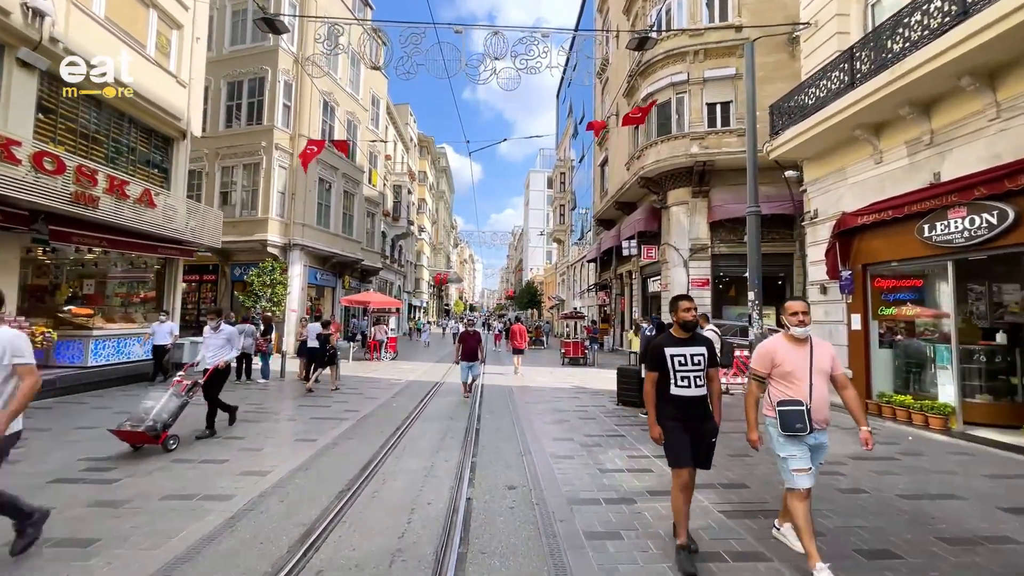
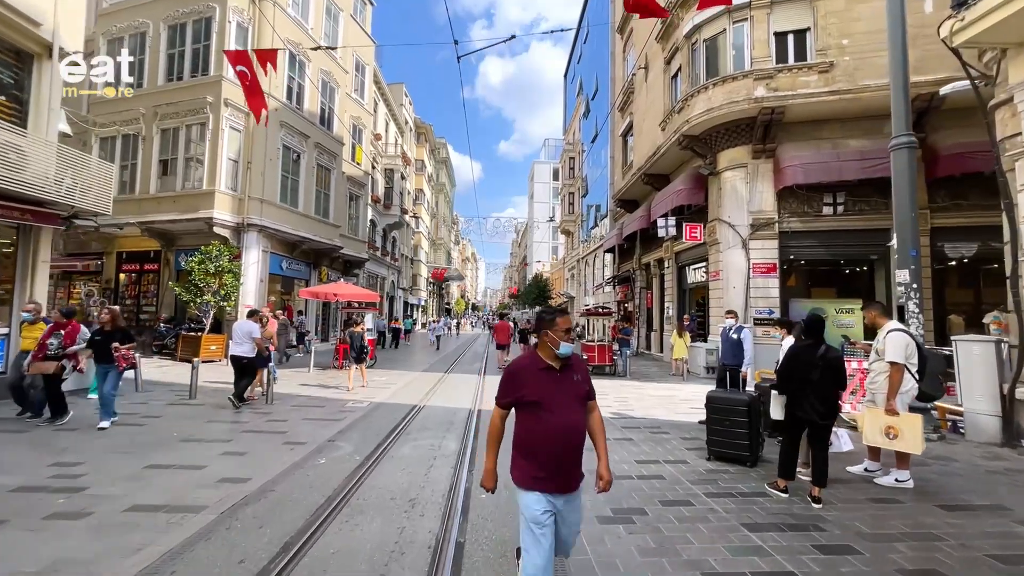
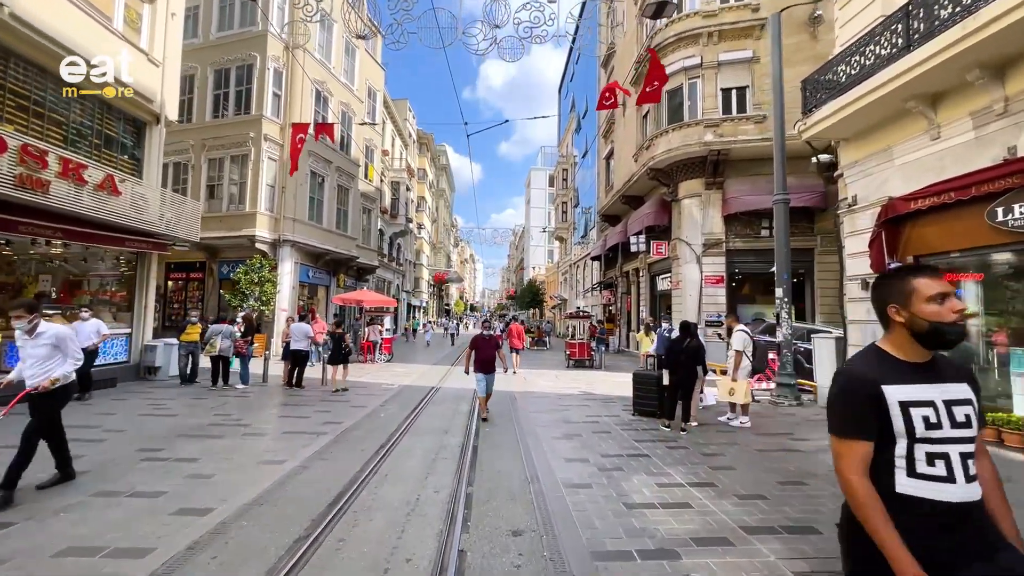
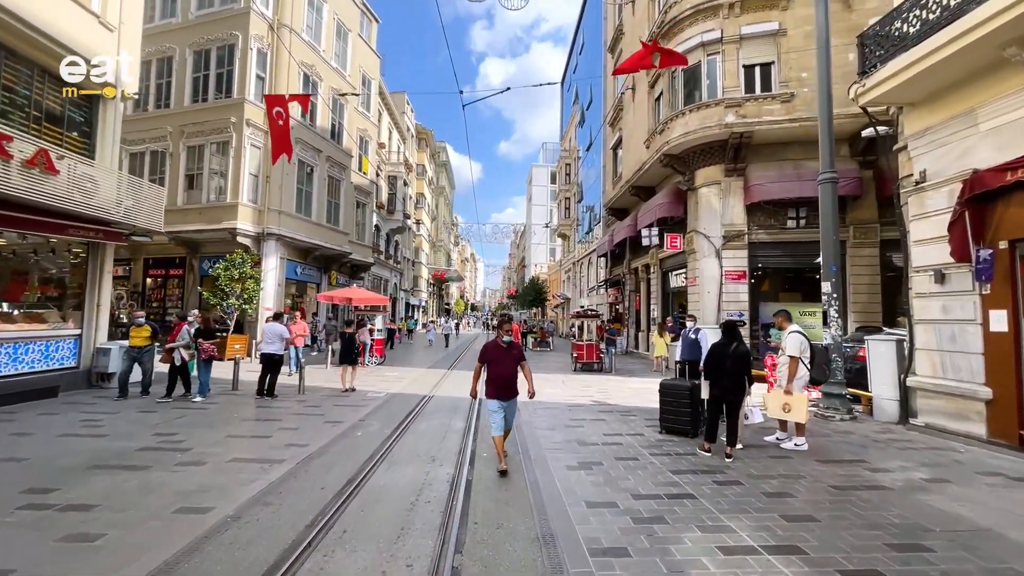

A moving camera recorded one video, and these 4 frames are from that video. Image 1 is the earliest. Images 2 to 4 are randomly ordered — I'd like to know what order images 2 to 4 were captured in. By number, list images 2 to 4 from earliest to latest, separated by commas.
3, 4, 2
